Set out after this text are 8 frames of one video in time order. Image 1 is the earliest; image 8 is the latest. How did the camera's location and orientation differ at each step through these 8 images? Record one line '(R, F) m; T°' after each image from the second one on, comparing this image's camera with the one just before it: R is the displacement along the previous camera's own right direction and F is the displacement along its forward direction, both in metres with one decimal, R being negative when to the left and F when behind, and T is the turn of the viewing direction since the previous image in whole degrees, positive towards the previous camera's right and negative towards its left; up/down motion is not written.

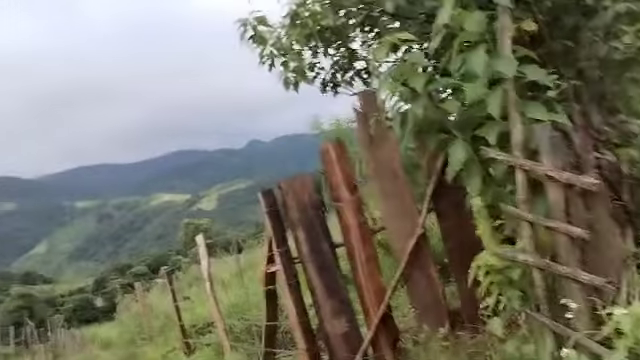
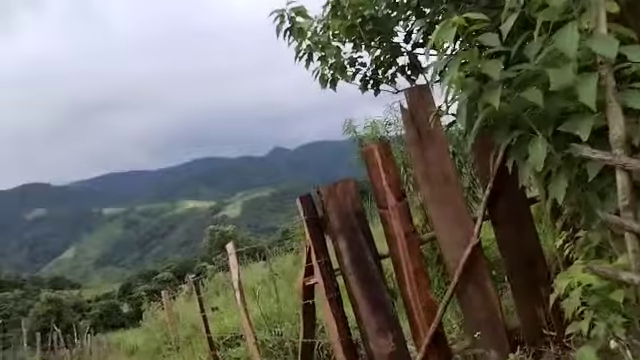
(-0.1, +0.3) m; -2°
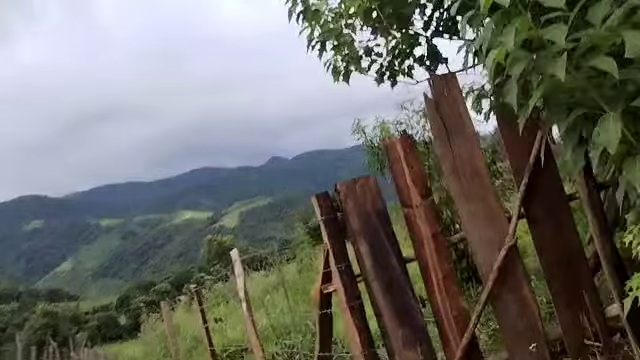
(-0.1, +0.3) m; 0°
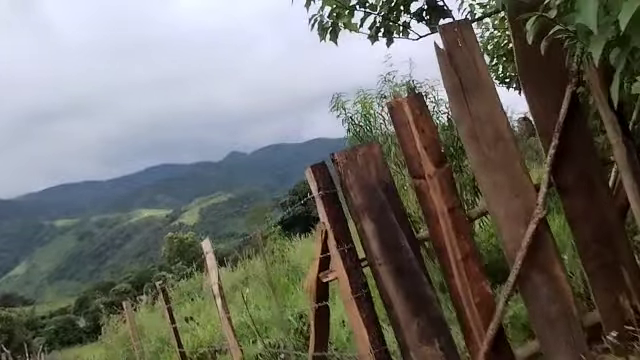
(-0.2, +0.5) m; +4°
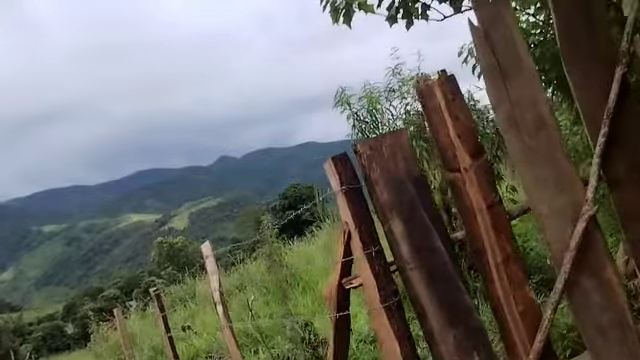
(-0.1, +0.3) m; +1°
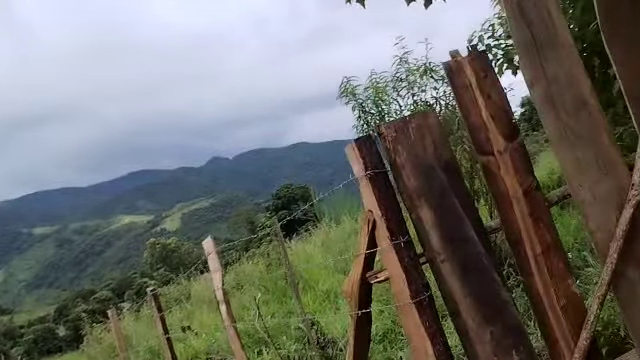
(-0.1, +0.2) m; +1°
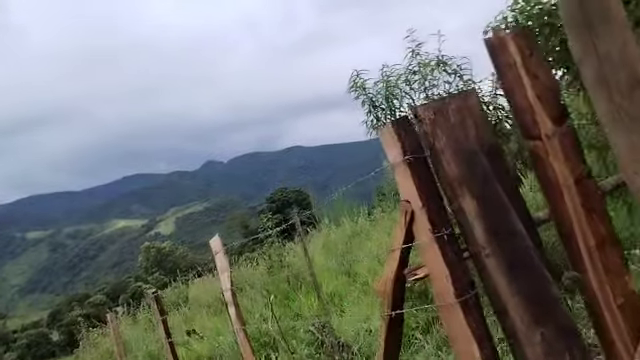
(-0.1, +0.2) m; +1°
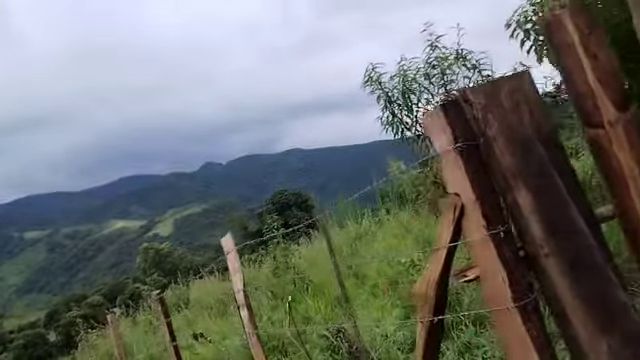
(-0.1, +0.2) m; 0°
